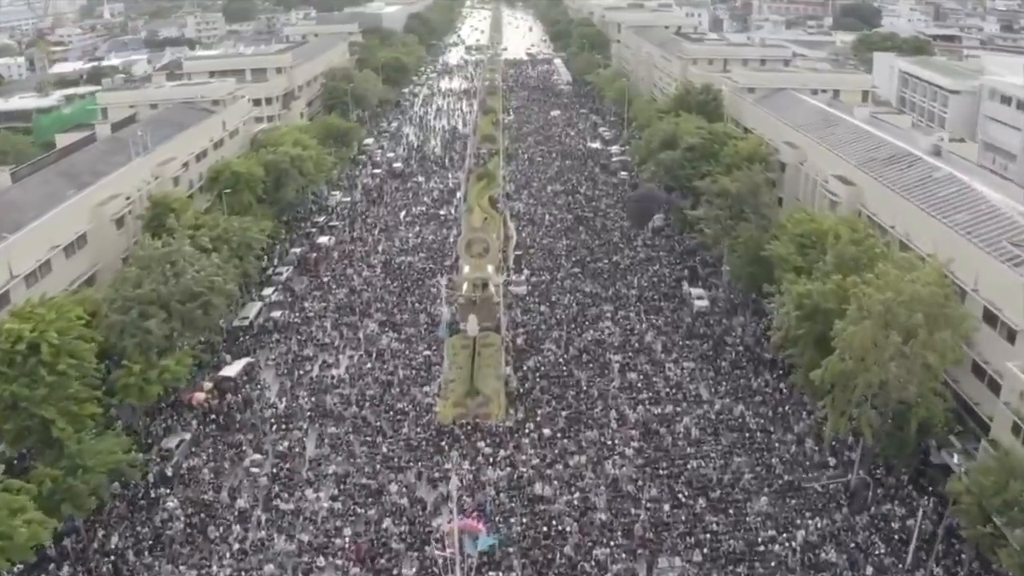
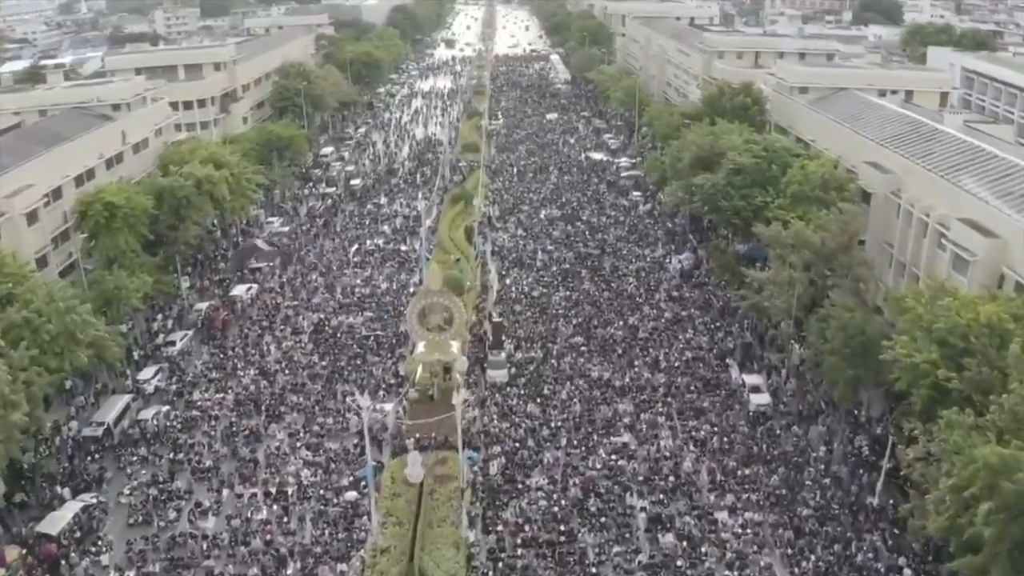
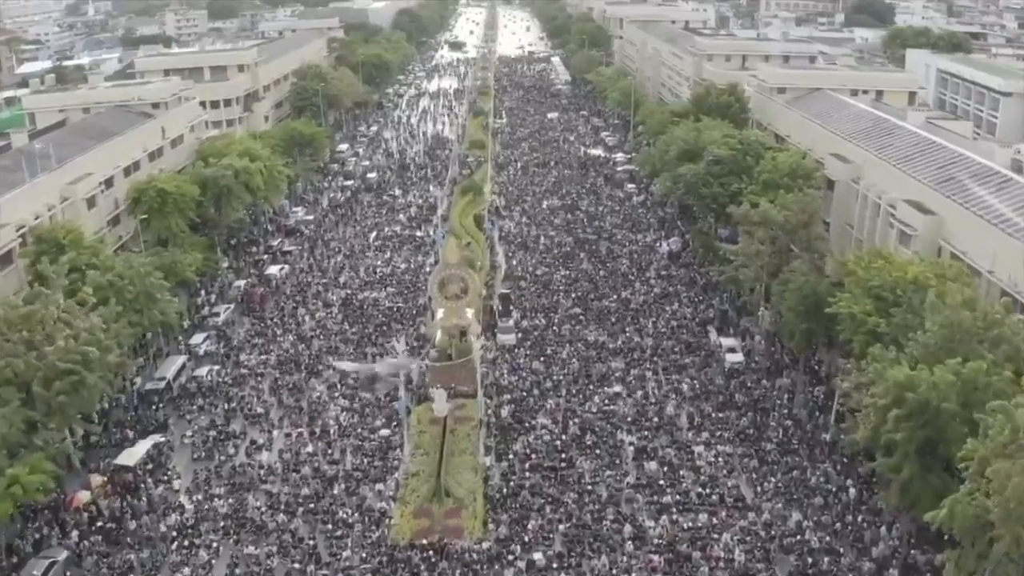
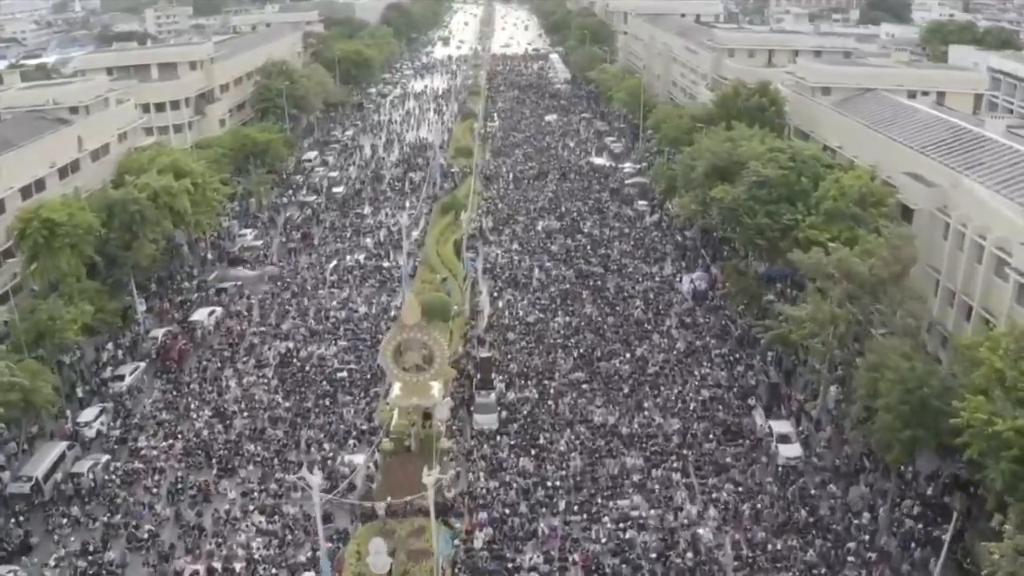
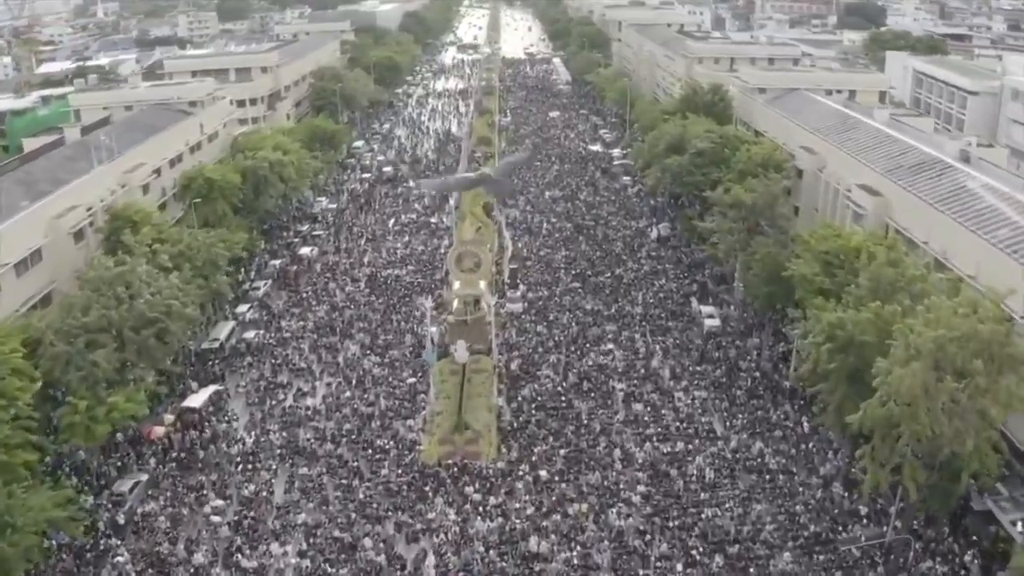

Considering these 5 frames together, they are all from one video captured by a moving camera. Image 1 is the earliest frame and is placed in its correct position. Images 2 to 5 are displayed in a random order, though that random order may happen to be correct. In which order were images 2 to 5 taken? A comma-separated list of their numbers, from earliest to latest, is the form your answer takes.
5, 3, 2, 4
